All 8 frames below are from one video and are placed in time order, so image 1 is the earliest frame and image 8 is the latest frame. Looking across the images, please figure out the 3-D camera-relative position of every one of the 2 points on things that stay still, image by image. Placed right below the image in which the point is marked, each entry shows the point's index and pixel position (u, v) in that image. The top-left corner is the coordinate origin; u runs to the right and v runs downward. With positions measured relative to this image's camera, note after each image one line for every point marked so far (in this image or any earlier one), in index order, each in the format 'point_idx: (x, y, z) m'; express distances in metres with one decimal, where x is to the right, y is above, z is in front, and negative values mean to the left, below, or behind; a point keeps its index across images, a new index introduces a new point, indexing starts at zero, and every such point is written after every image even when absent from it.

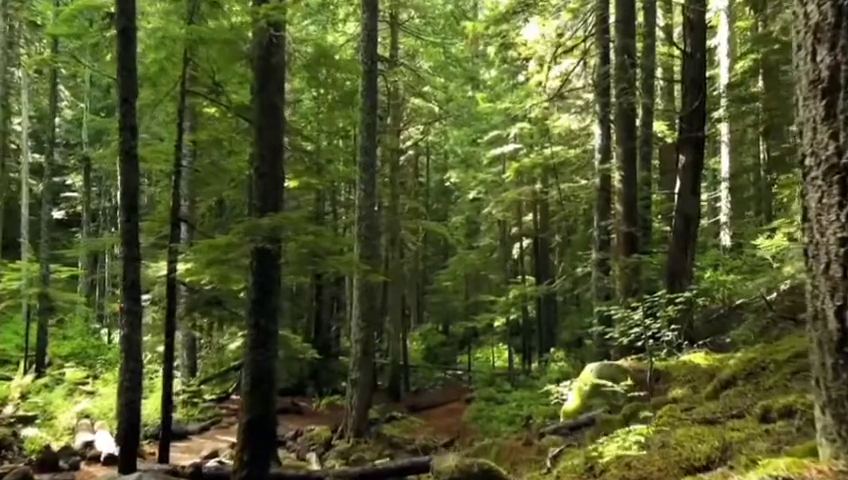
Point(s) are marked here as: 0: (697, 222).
0: (+5.7, +0.4, +13.8) m
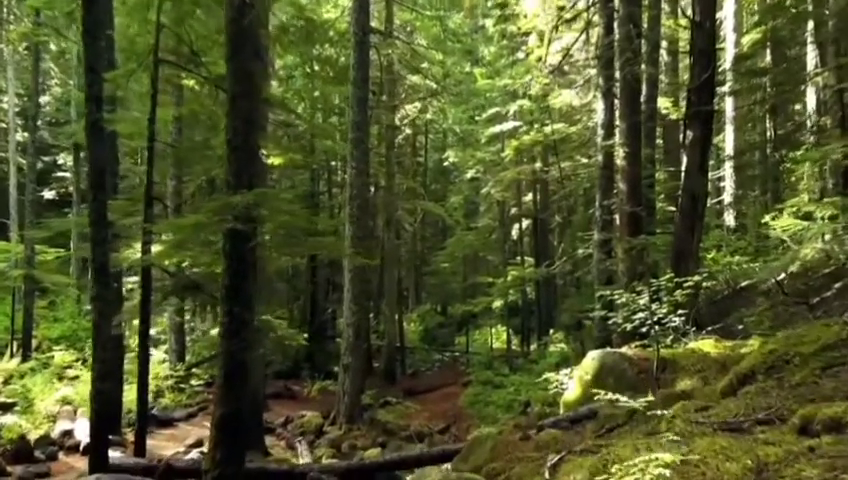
0: (+5.6, +0.8, +13.1) m
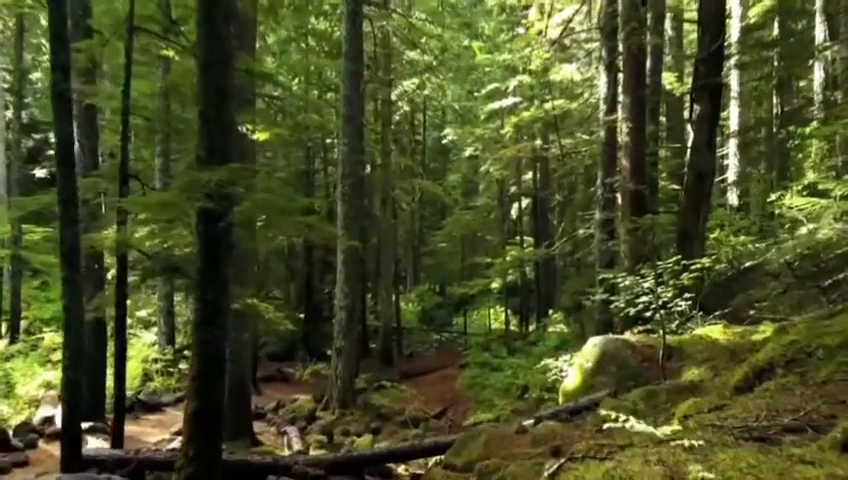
0: (+5.5, +1.2, +12.6) m
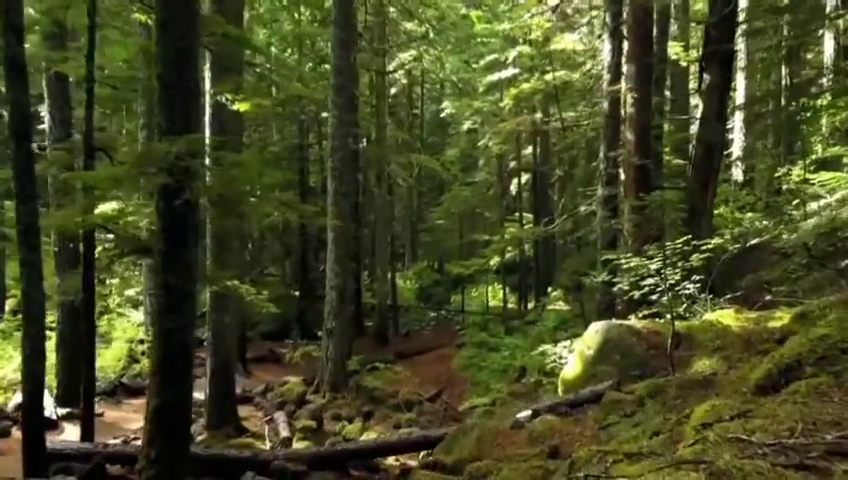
0: (+5.3, +1.6, +11.8) m
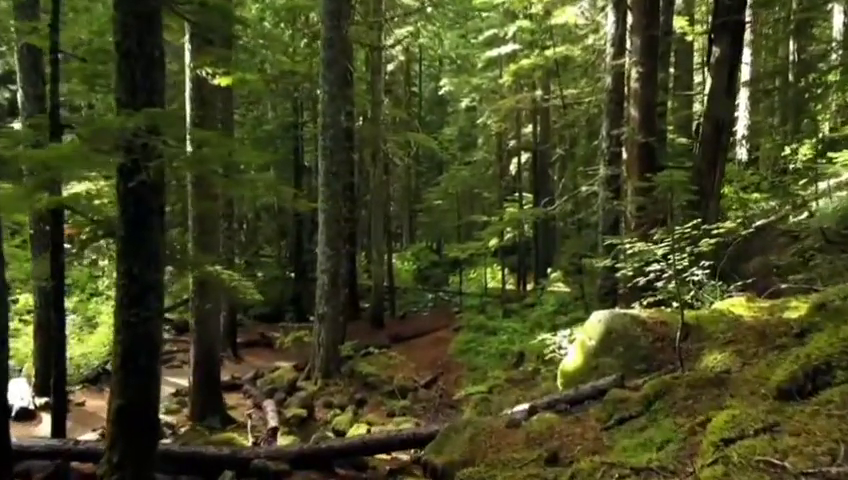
0: (+5.2, +1.9, +11.2) m
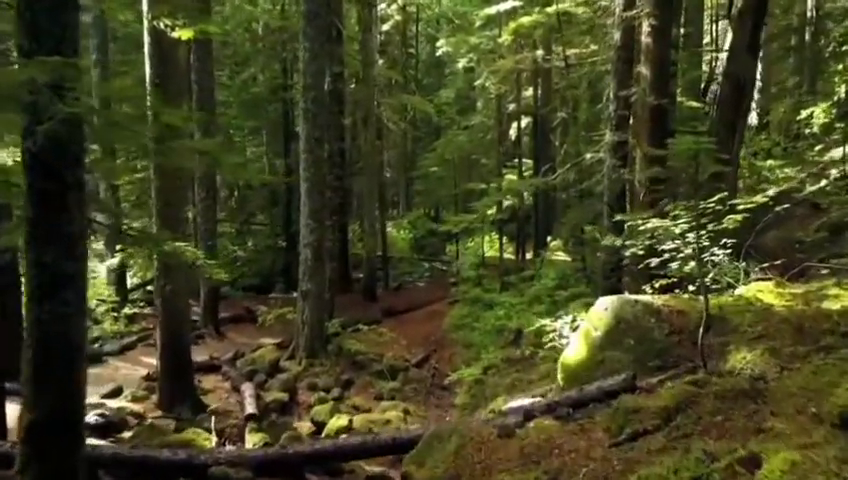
0: (+5.0, +2.3, +10.1) m
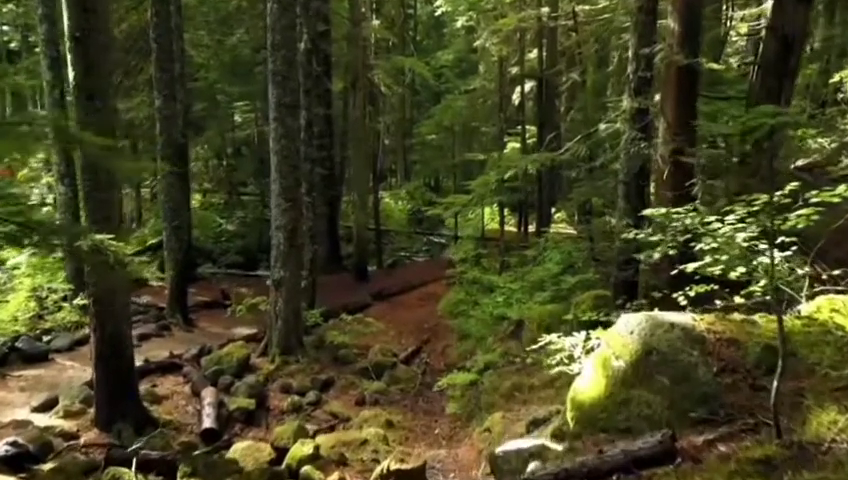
0: (+4.8, +2.4, +8.3) m
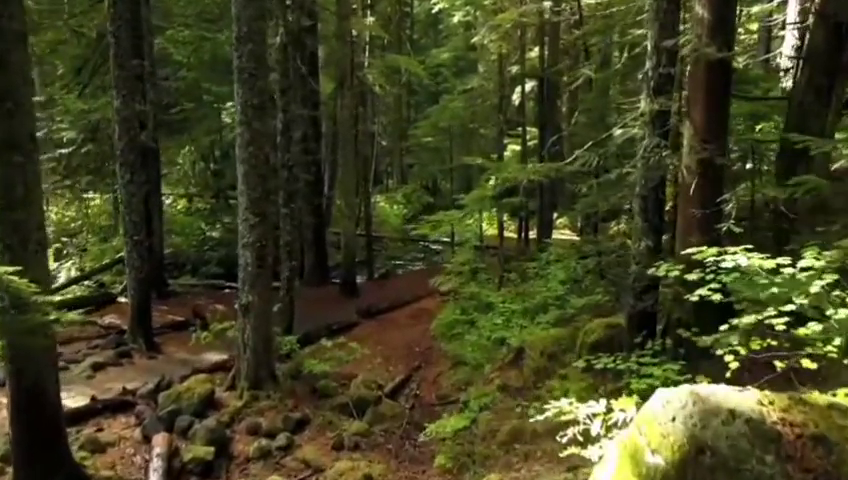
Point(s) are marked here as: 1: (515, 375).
0: (+4.6, +2.1, +6.9) m
1: (+1.5, -2.2, +10.7) m
